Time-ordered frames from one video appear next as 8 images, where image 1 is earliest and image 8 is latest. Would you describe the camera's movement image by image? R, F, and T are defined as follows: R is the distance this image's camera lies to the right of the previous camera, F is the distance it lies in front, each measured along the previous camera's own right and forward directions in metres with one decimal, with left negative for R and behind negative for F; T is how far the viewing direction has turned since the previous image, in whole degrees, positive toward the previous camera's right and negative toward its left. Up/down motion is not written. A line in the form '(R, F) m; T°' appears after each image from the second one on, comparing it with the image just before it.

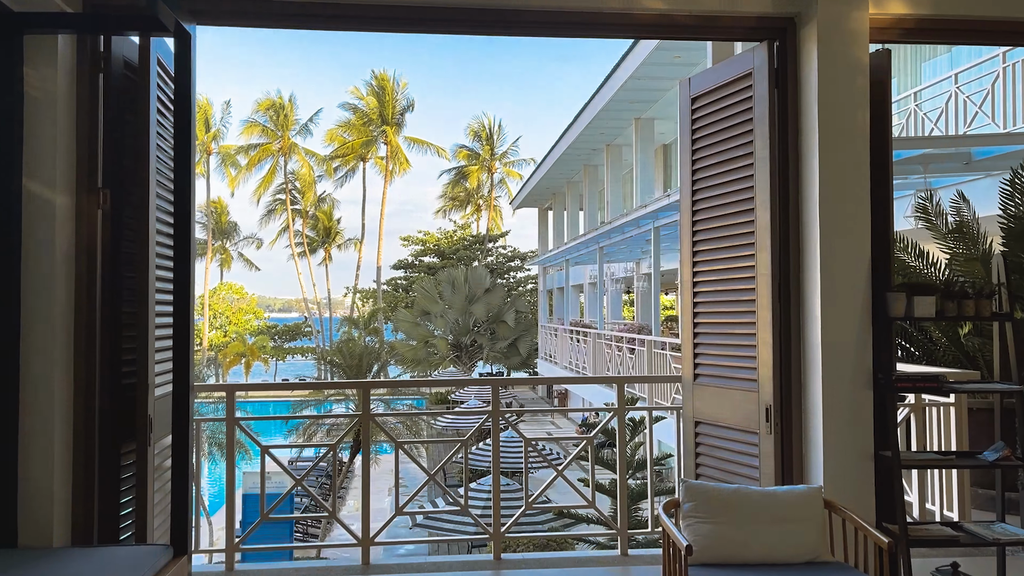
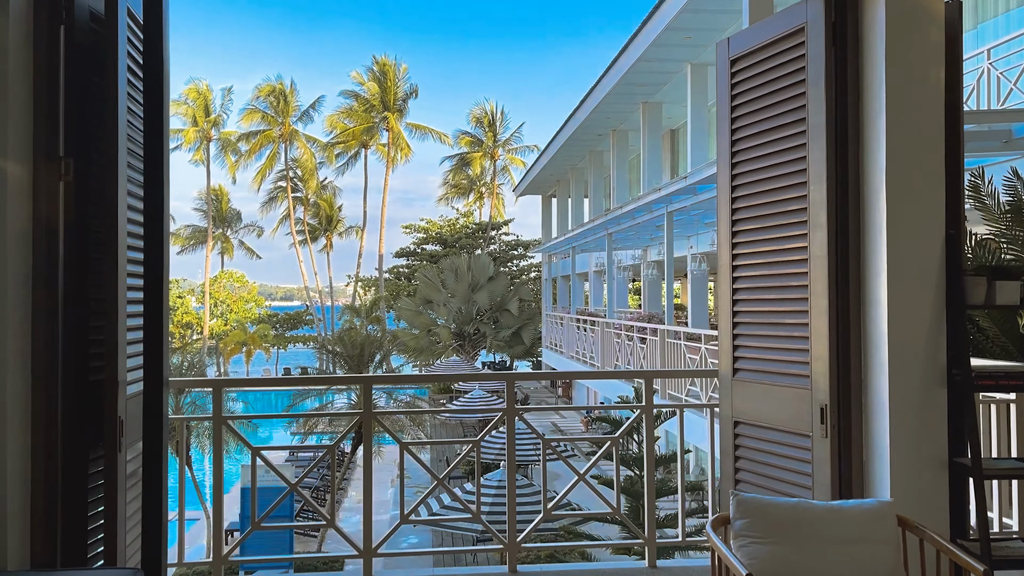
(-0.1, +0.4) m; 0°
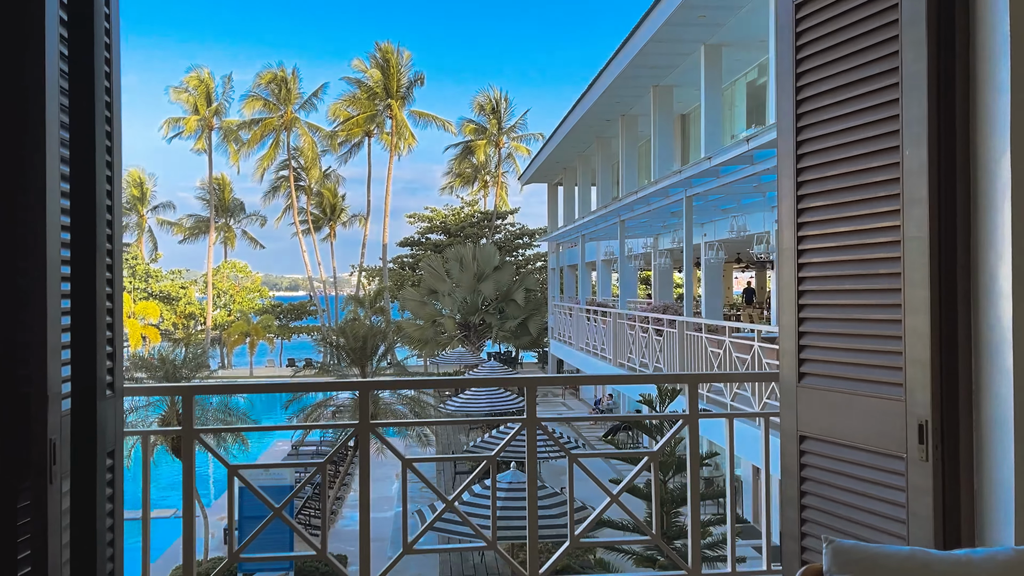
(-0.1, +0.5) m; 0°
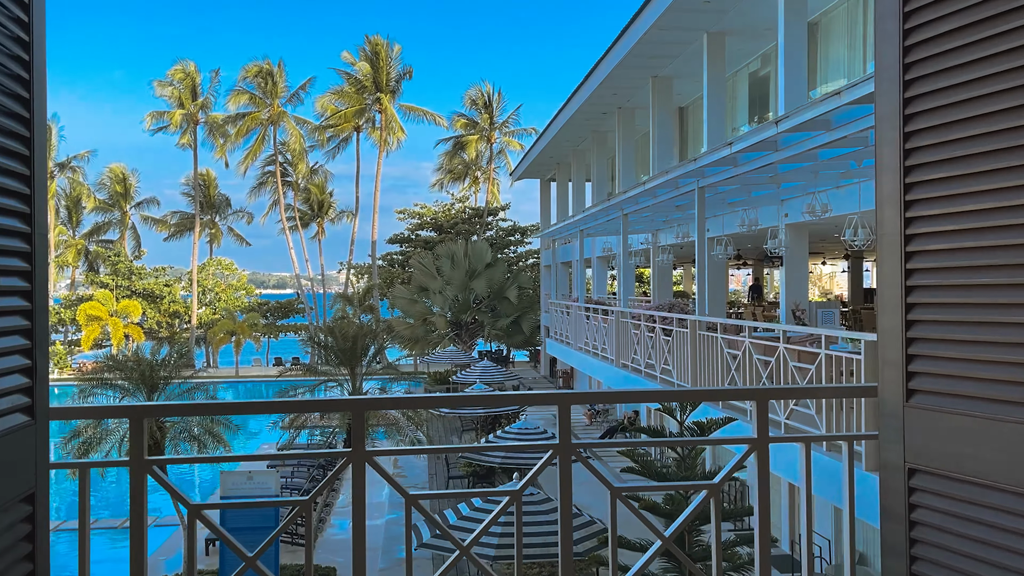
(-0.1, +0.5) m; +1°
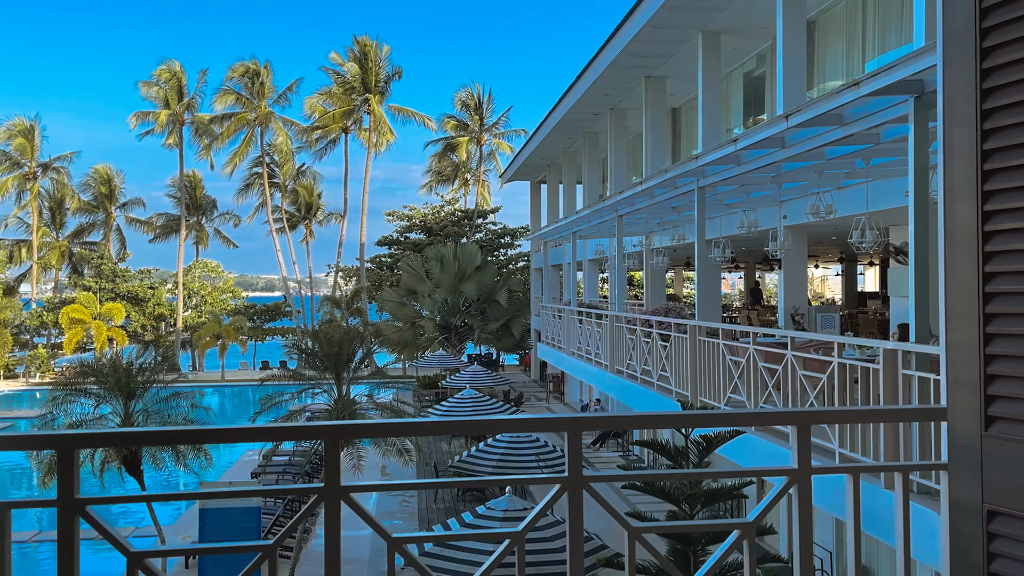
(0.0, +0.3) m; +1°
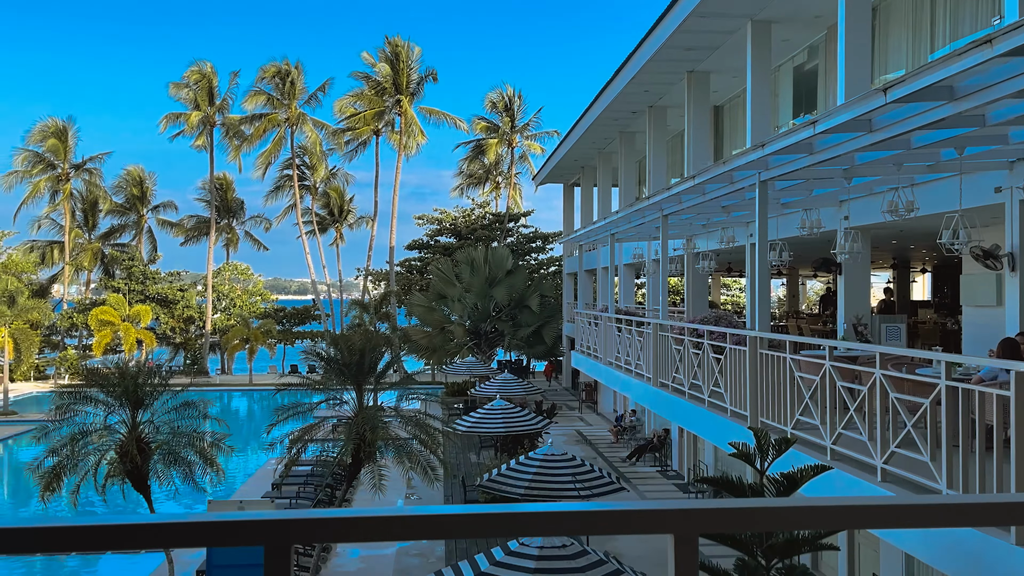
(-0.1, +0.8) m; -2°
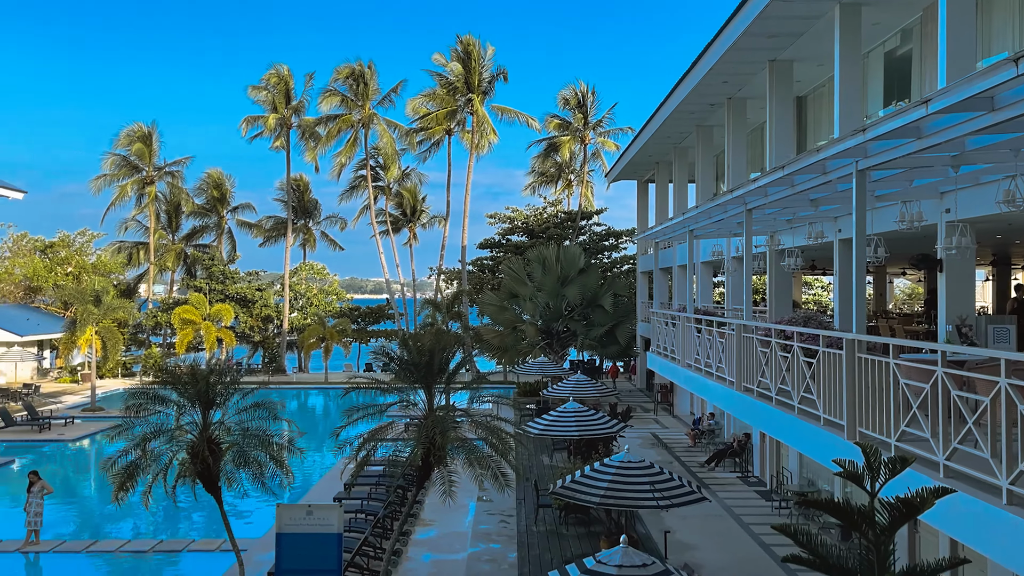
(0.0, +0.4) m; -5°
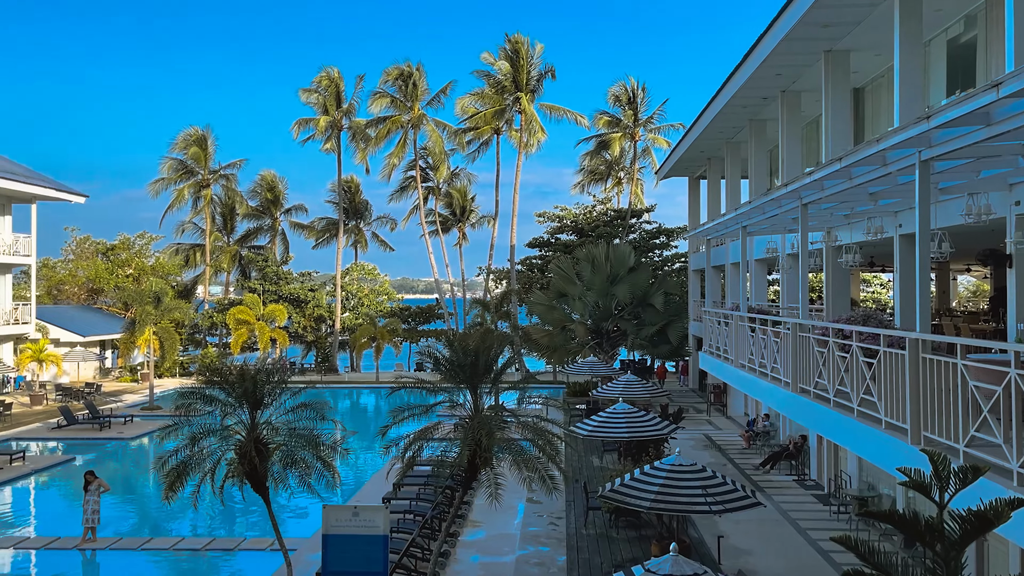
(0.0, +0.2) m; -3°
